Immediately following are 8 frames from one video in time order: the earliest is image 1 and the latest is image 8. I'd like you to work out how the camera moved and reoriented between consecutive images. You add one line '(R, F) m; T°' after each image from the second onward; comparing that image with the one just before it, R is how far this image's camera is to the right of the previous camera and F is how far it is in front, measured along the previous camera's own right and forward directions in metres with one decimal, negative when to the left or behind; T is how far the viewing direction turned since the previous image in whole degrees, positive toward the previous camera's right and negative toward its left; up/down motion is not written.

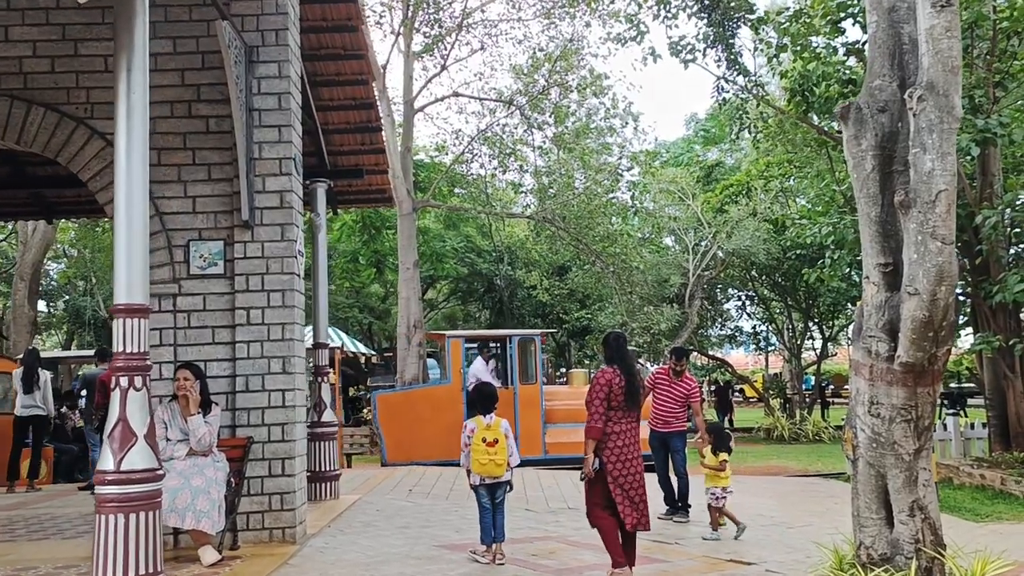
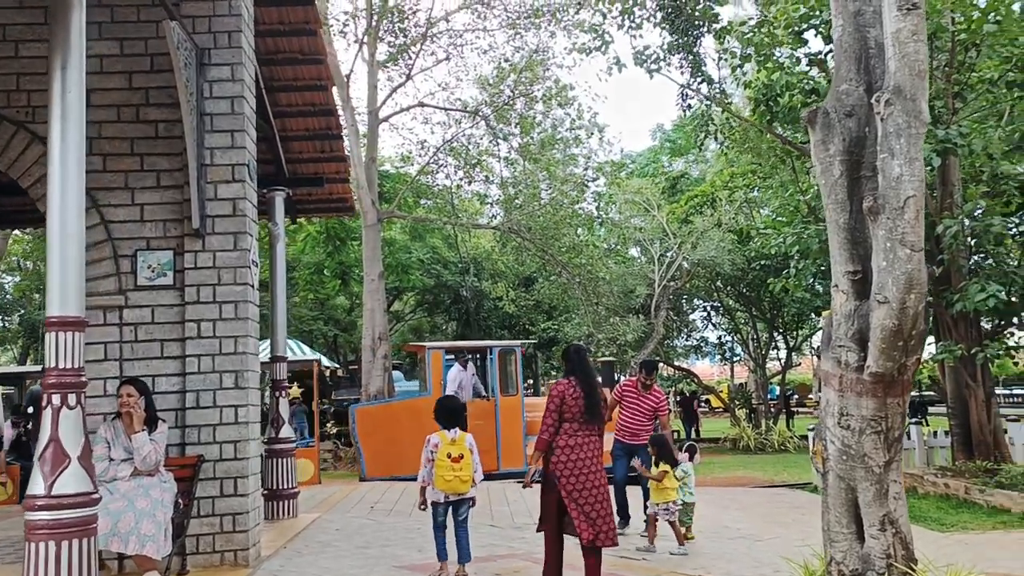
(0.0, +0.2) m; +2°
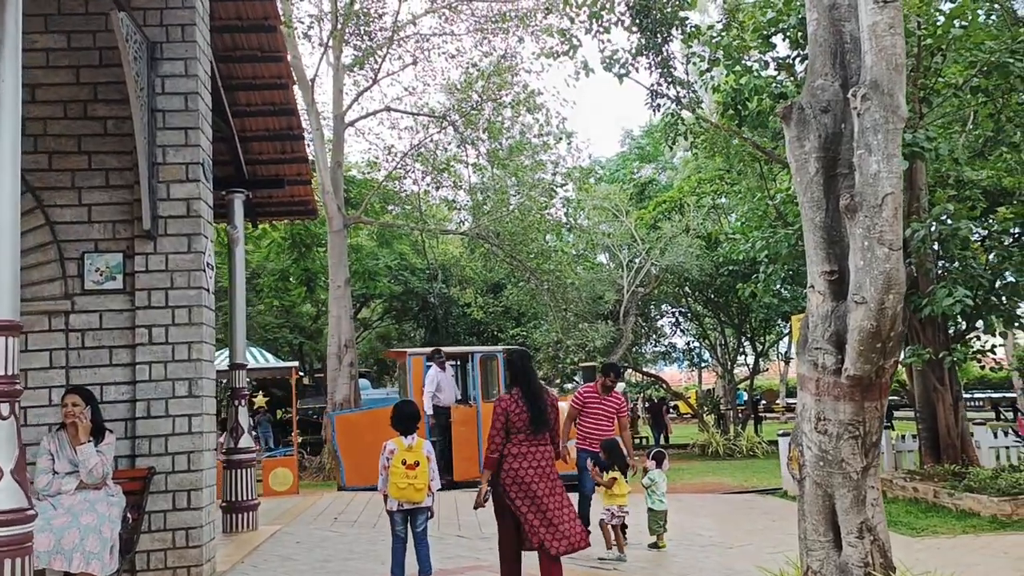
(0.0, +0.2) m; +2°
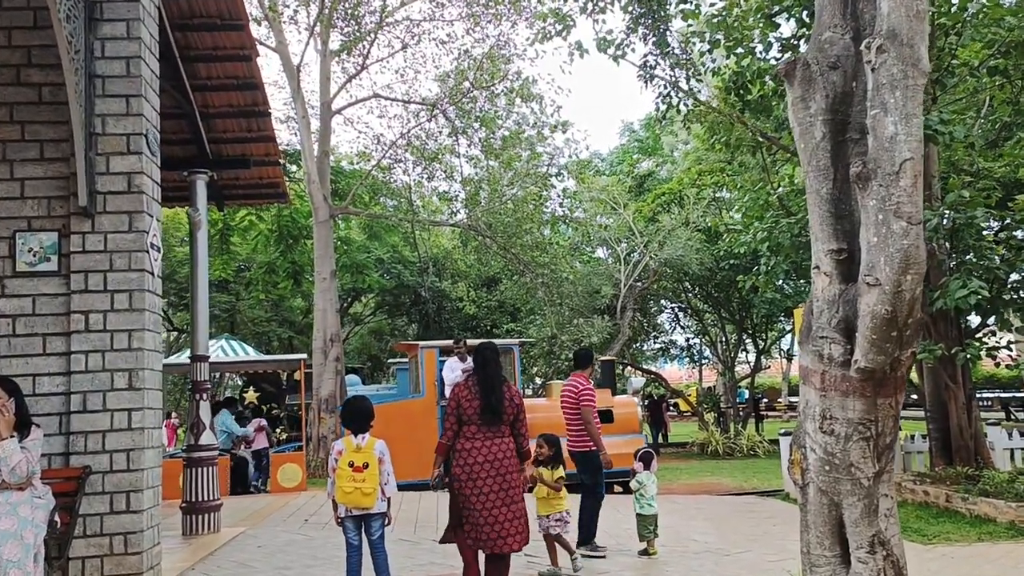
(+0.2, +0.6) m; 0°
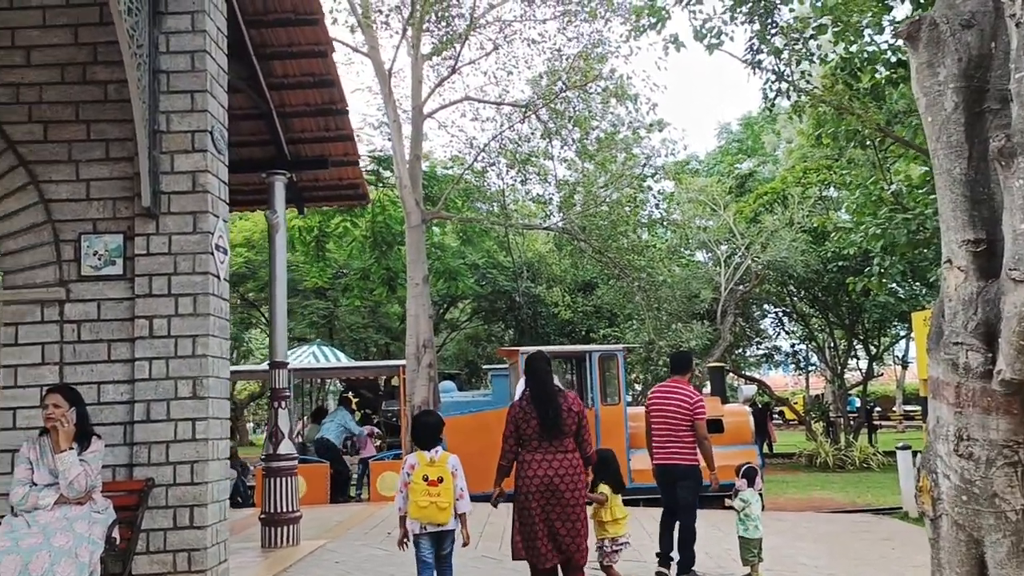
(+0.1, +0.5) m; -6°
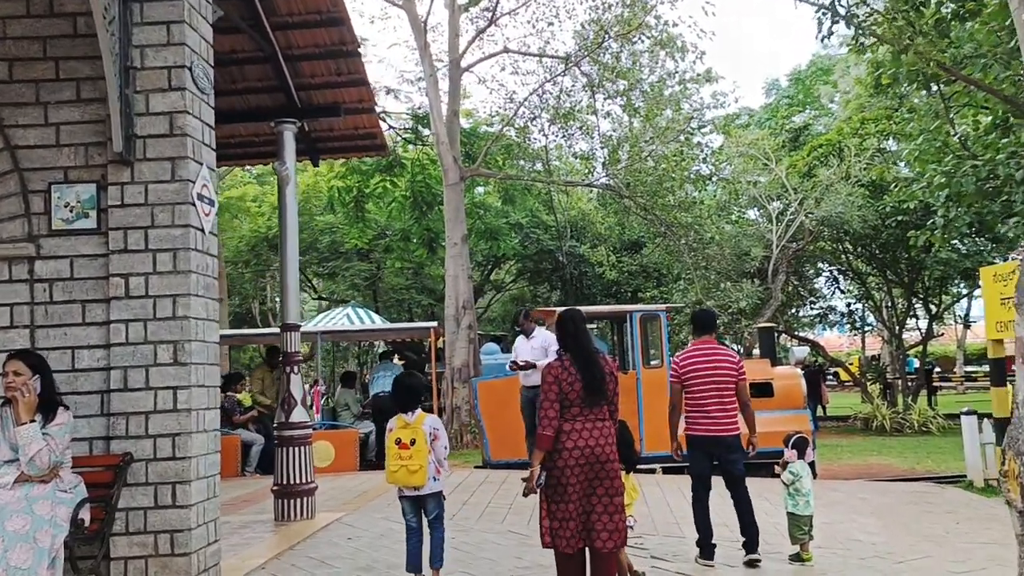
(+0.2, +0.6) m; -3°
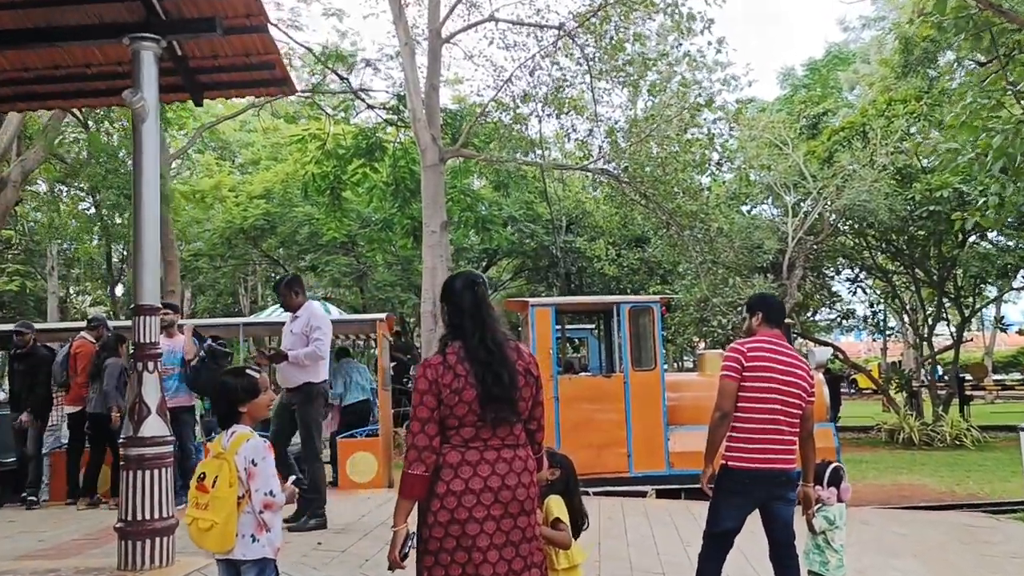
(+0.5, +1.9) m; -1°
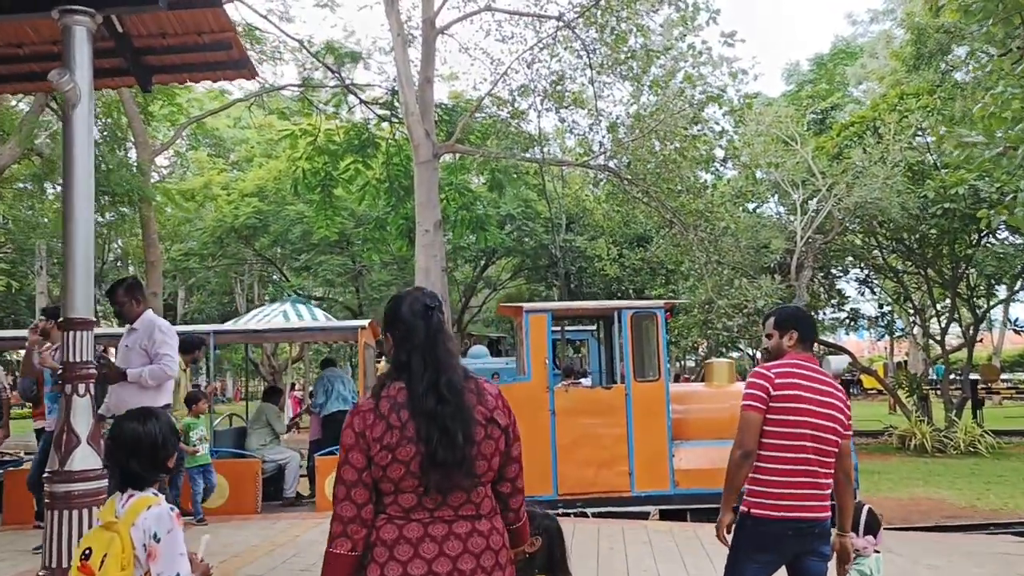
(+0.1, +0.7) m; 0°
